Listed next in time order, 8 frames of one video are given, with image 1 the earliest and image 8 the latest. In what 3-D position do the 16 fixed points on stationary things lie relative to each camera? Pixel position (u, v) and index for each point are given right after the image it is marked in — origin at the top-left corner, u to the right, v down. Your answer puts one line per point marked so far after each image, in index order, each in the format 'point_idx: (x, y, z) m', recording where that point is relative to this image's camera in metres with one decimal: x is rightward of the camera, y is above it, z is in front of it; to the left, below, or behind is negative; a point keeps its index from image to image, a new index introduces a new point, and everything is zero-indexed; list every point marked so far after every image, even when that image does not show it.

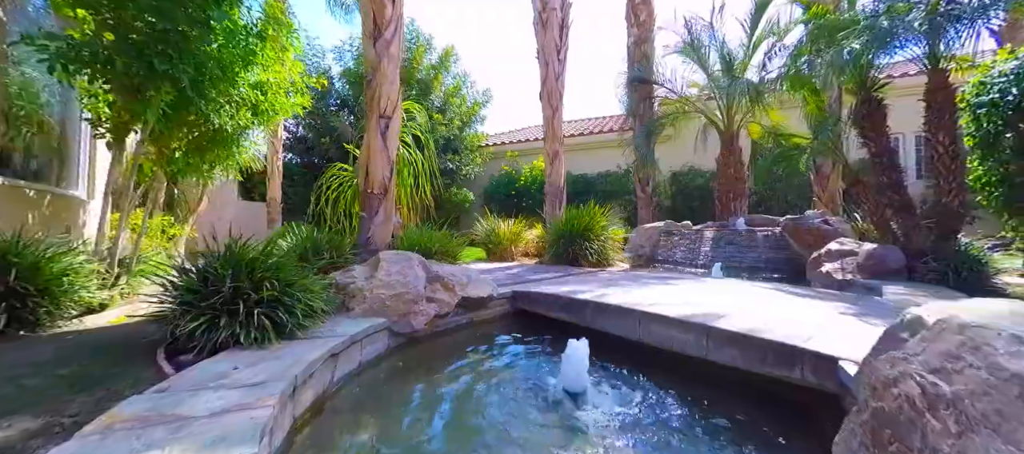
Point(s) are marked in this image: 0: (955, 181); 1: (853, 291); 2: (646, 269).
0: (+4.5, +0.5, +4.2) m
1: (+3.5, -0.7, +4.3) m
2: (+2.7, -0.9, +8.3) m
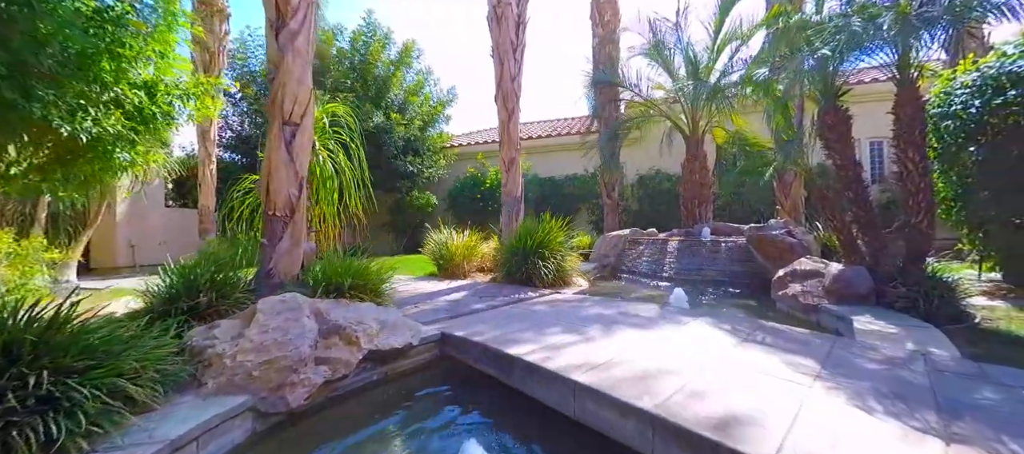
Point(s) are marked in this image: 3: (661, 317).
0: (+3.9, +0.2, +4.0) m
1: (+2.9, -0.9, +3.9) m
2: (+1.9, -1.1, +7.9) m
3: (+1.2, -0.9, +3.6) m
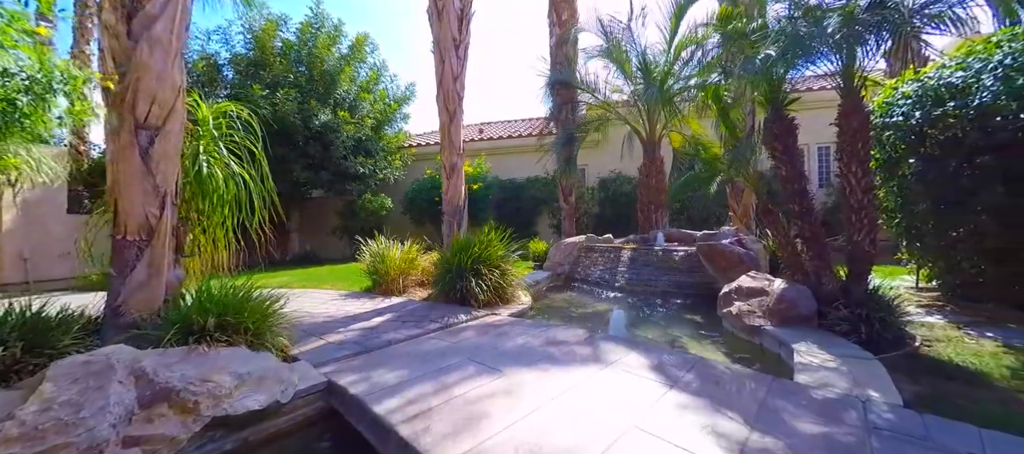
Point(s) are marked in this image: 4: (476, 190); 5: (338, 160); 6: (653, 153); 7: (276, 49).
0: (+3.2, +0.1, +3.8) m
1: (+2.2, -1.1, +3.7) m
2: (+0.9, -1.2, +7.6) m
3: (+0.6, -1.0, +3.2) m
4: (-1.2, +1.3, +15.0) m
5: (-5.4, +2.1, +13.0) m
6: (+3.5, +1.8, +10.1) m
7: (-7.1, +5.4, +12.6) m
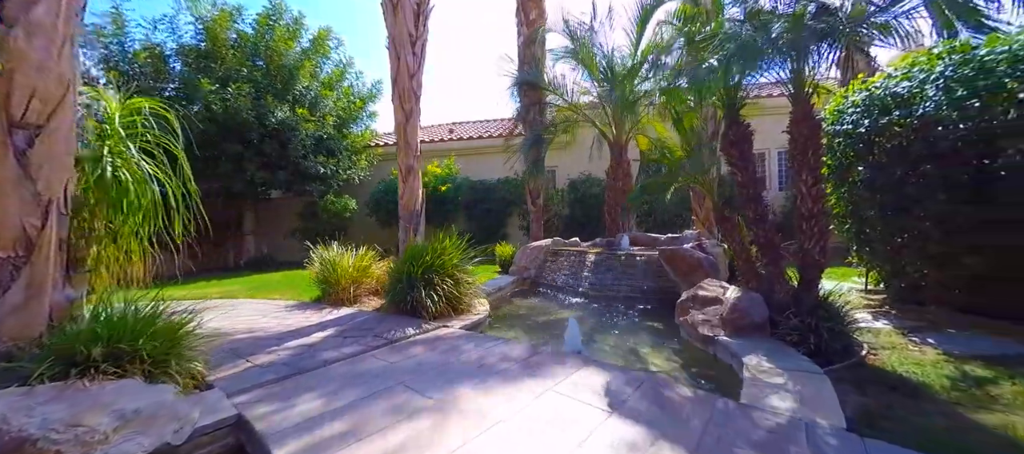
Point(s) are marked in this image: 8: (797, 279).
0: (+2.8, 0.0, +3.8) m
1: (+1.8, -1.1, +3.6) m
2: (+0.2, -1.3, +7.4) m
3: (+0.2, -1.1, +3.0) m
4: (-2.4, +1.3, +14.7) m
5: (-6.4, +2.0, +12.4) m
6: (+2.6, +1.7, +10.1) m
7: (-8.1, +5.3, +11.9) m
8: (+2.9, -0.5, +4.2) m
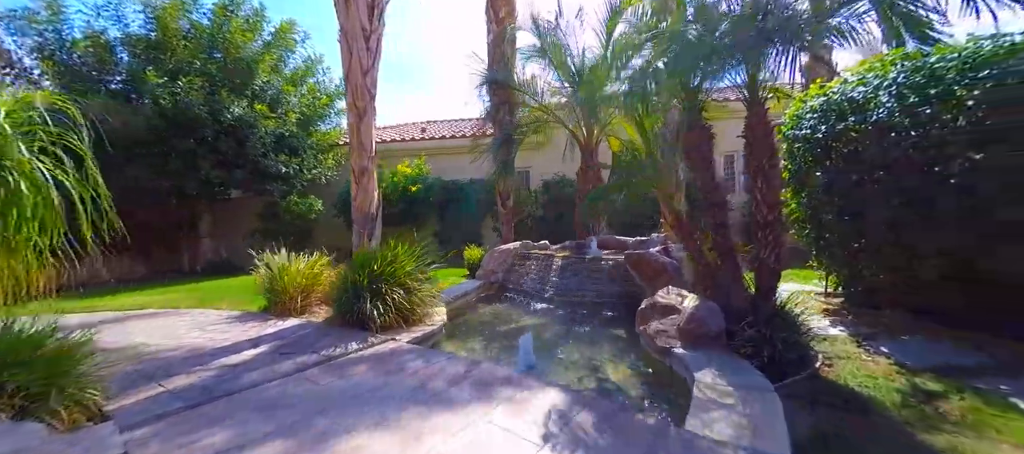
0: (+2.3, -0.1, +3.7) m
1: (+1.3, -1.2, +3.5) m
2: (-0.4, -1.4, +7.2) m
3: (-0.2, -1.2, +2.8) m
4: (-3.4, +1.2, +14.3) m
5: (-7.3, +2.0, +11.9) m
6: (+1.9, +1.6, +10.0) m
7: (-9.0, +5.3, +11.3) m
8: (+2.4, -0.6, +4.1) m
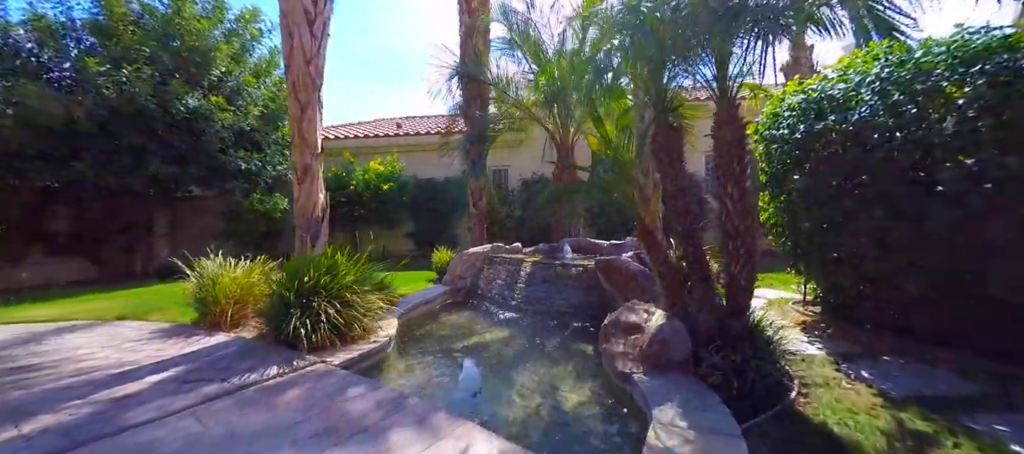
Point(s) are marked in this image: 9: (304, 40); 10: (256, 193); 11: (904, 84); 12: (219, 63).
0: (+1.9, -0.1, +3.3) m
1: (+0.9, -1.3, +3.1) m
2: (-1.0, -1.4, +6.7) m
3: (-0.7, -1.2, +2.4) m
4: (-4.2, +1.2, +13.8) m
5: (-8.0, +2.0, +11.1) m
6: (+1.2, +1.6, +9.6) m
7: (-9.6, +5.3, +10.5) m
8: (+1.9, -0.7, +3.7) m
9: (-2.6, +2.3, +5.2) m
10: (-7.7, +1.0, +12.4) m
11: (+3.4, +1.2, +3.6) m
12: (-8.1, +4.6, +11.6) m
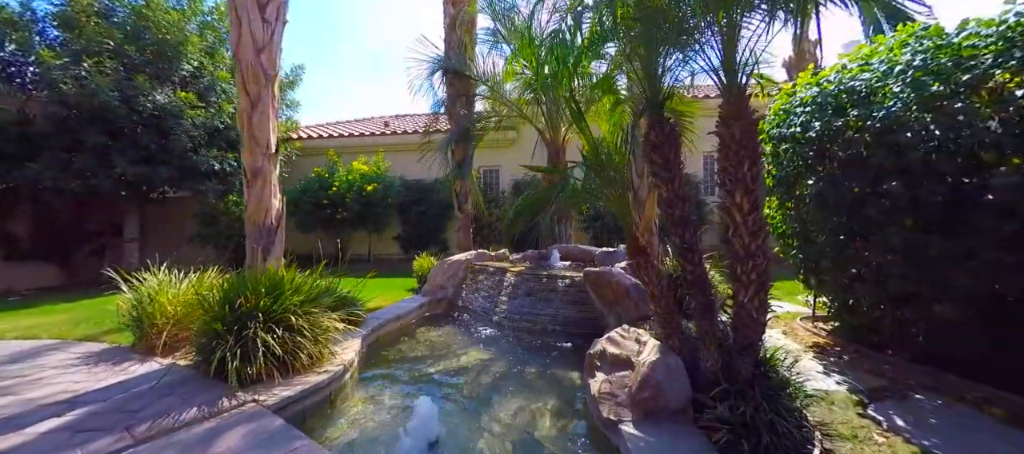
0: (+1.6, -0.3, +2.7) m
1: (+0.6, -1.4, +2.5) m
2: (-1.3, -1.5, +6.1) m
3: (-0.9, -1.4, +1.8) m
4: (-4.5, +1.1, +13.2) m
5: (-8.3, +1.9, +10.5) m
6: (+0.9, +1.5, +9.0) m
7: (-9.9, +5.2, +9.8) m
8: (+1.7, -0.8, +3.2) m
9: (-2.8, +2.2, +4.6) m
10: (-8.0, +0.9, +11.8) m
11: (+3.2, +1.1, +3.1) m
12: (-8.4, +4.5, +10.9) m
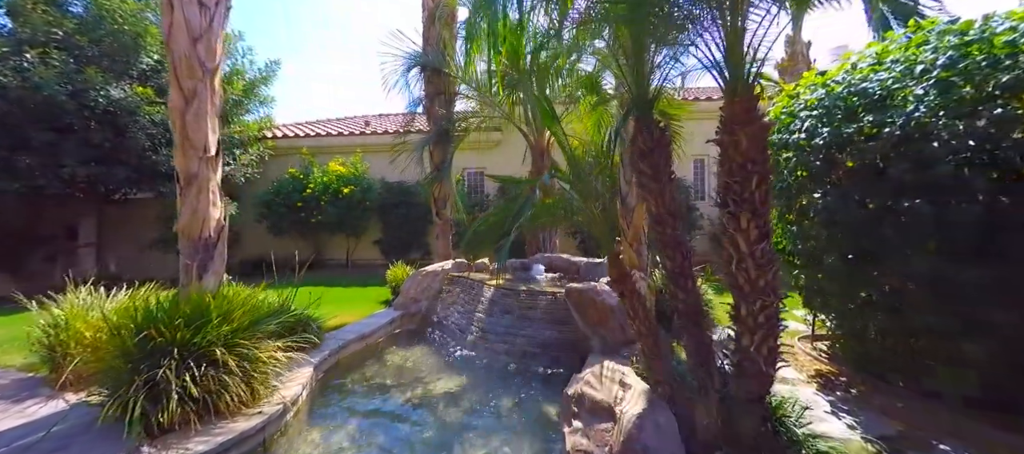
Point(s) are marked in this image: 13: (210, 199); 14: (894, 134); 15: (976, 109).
0: (+1.4, -0.4, +2.3) m
1: (+0.4, -1.5, +2.0) m
2: (-1.6, -1.7, +5.6) m
3: (-1.1, -1.5, +1.3) m
4: (-4.9, +1.0, +12.5) m
5: (-8.7, +1.8, +9.8) m
6: (+0.6, +1.3, +8.5) m
7: (-10.3, +5.1, +9.1) m
8: (+1.4, -0.9, +2.7) m
9: (-3.1, +2.1, +4.0) m
10: (-8.4, +0.8, +11.1) m
11: (+2.9, +1.0, +2.6) m
12: (-8.8, +4.4, +10.2) m
13: (-3.0, +0.3, +4.2) m
14: (+2.7, +0.7, +3.0) m
15: (+2.9, +0.7, +2.6) m
